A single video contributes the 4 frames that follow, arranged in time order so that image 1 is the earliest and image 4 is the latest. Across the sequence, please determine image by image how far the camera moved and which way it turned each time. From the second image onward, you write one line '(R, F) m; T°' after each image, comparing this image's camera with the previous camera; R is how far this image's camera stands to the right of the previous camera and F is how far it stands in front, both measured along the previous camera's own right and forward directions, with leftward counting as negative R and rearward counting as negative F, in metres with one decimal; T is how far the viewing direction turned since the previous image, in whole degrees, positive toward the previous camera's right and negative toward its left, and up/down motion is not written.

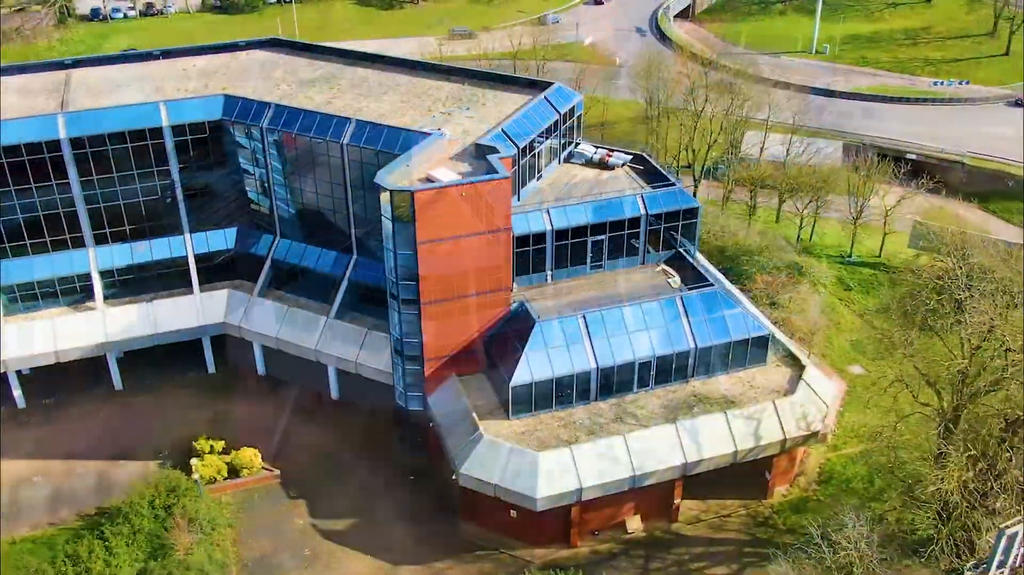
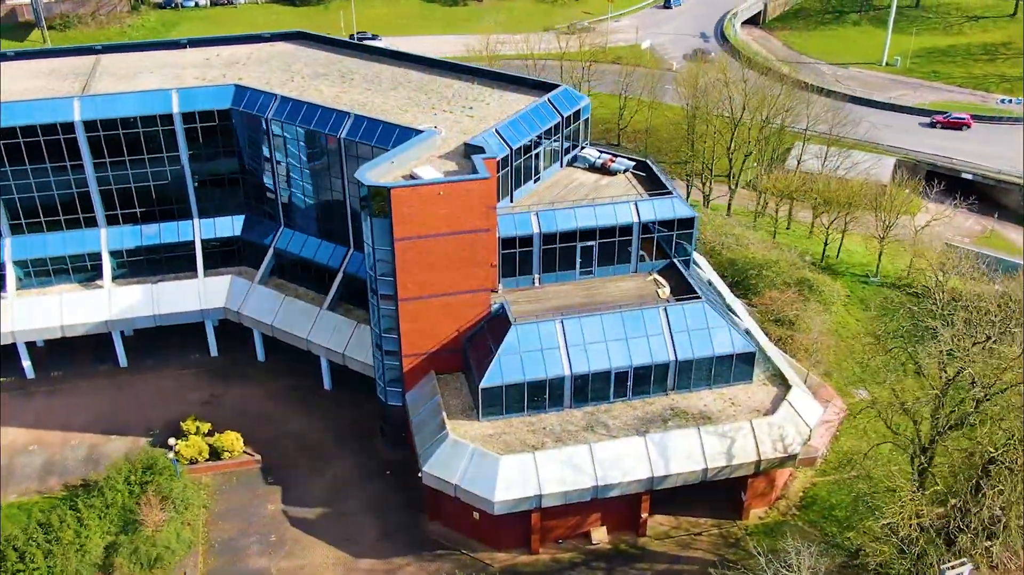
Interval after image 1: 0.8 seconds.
(+3.7, +0.3) m; -5°
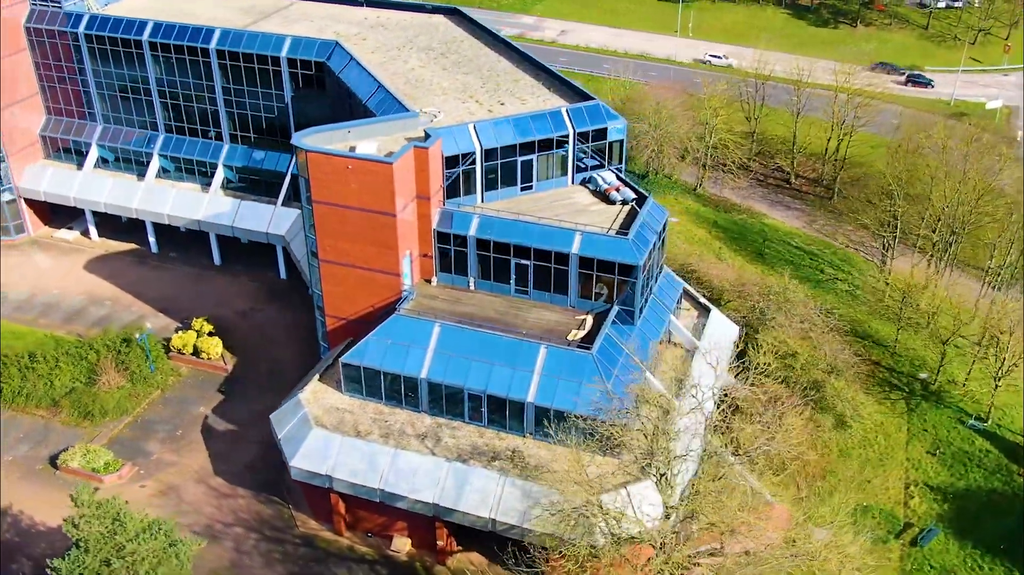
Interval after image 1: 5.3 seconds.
(+18.8, +5.7) m; -28°
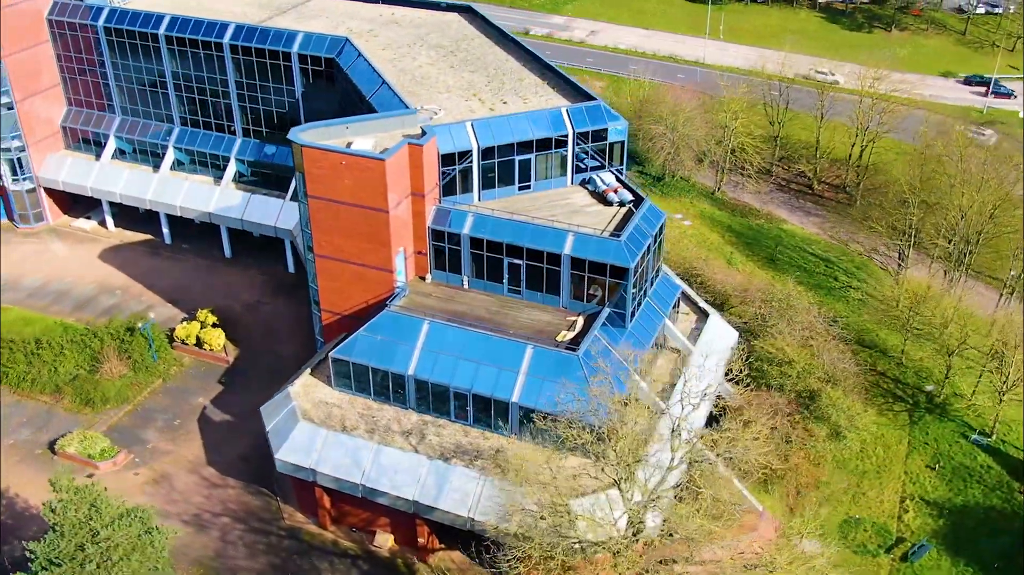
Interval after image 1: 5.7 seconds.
(+1.8, +0.2) m; -2°
